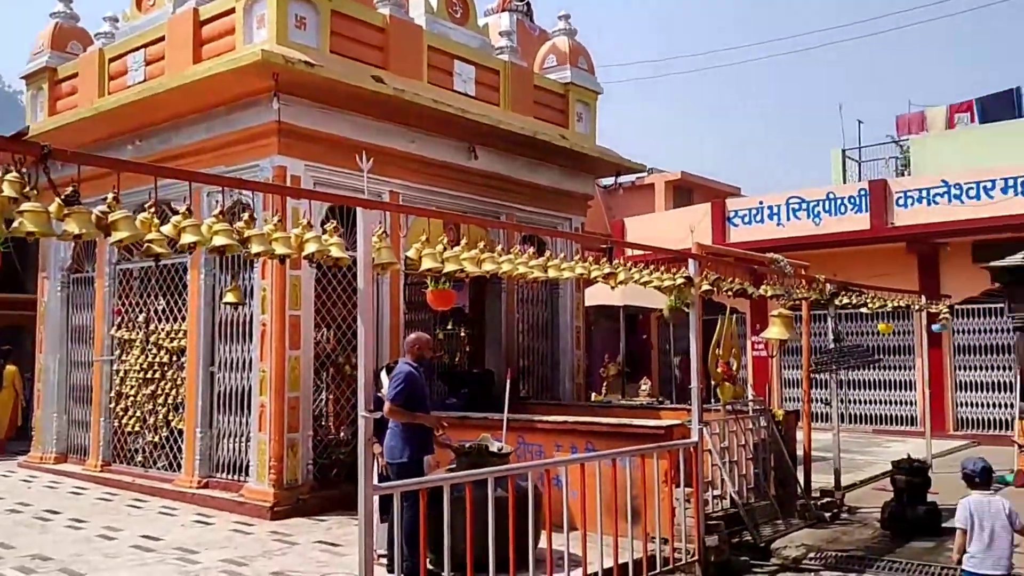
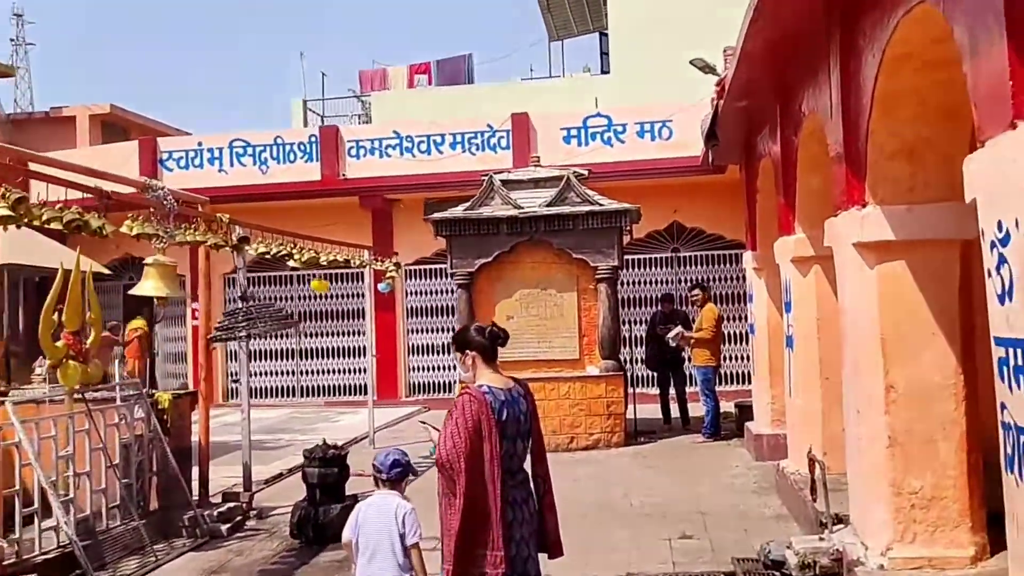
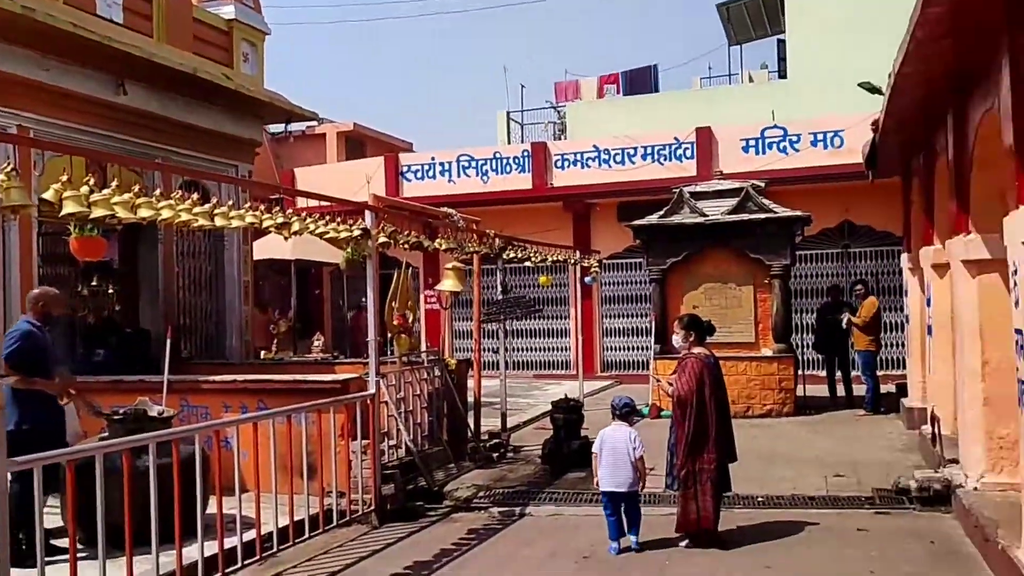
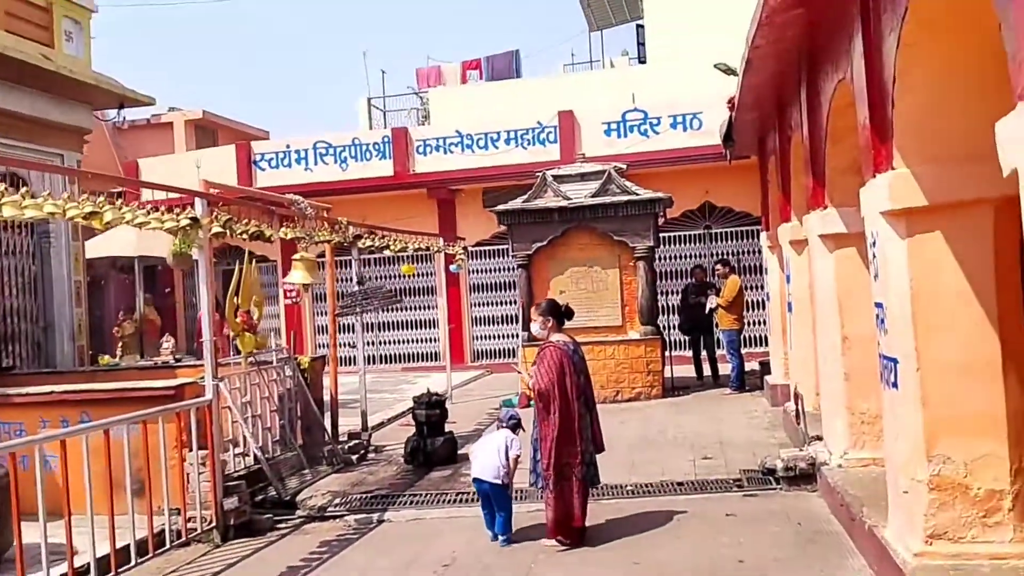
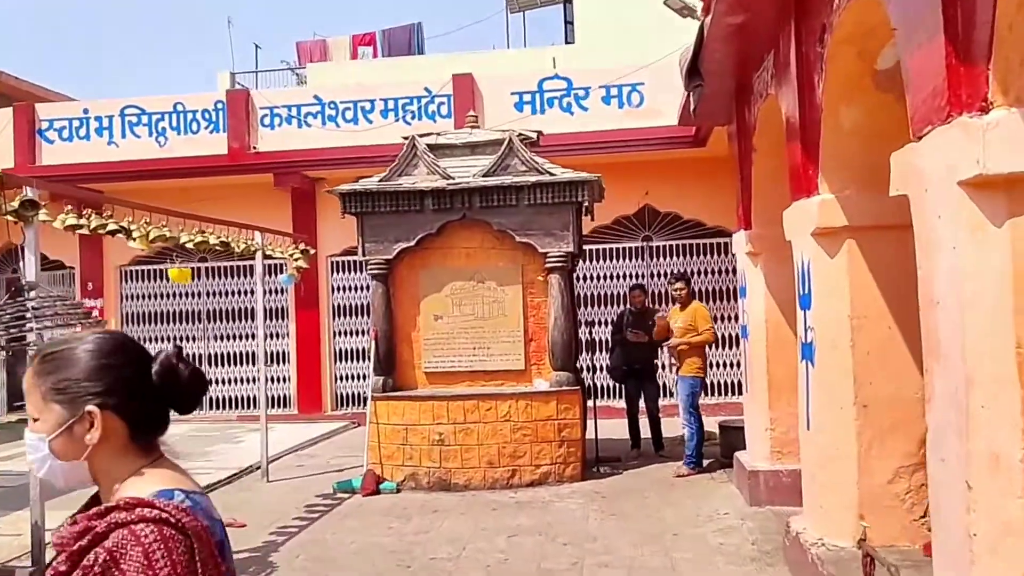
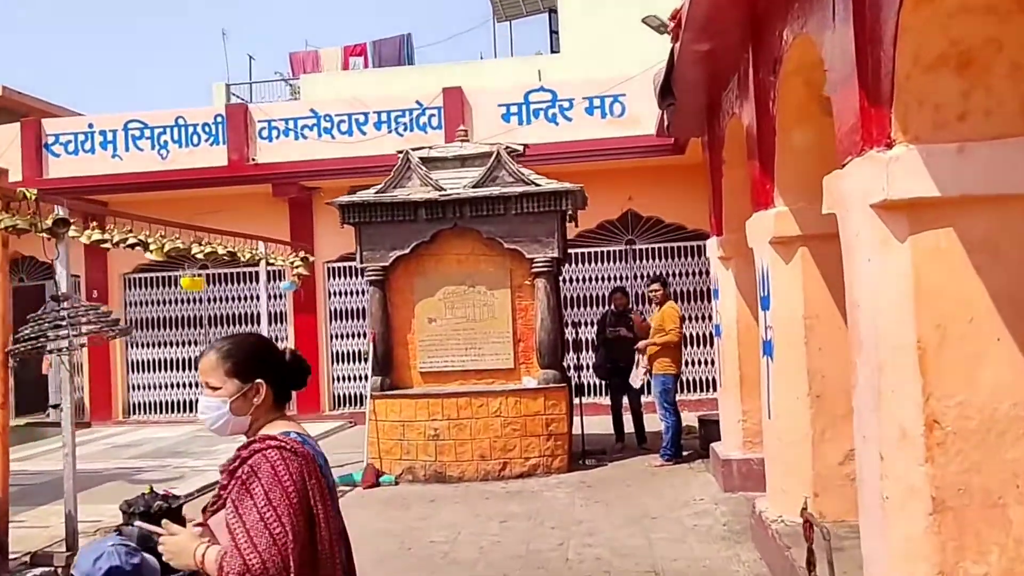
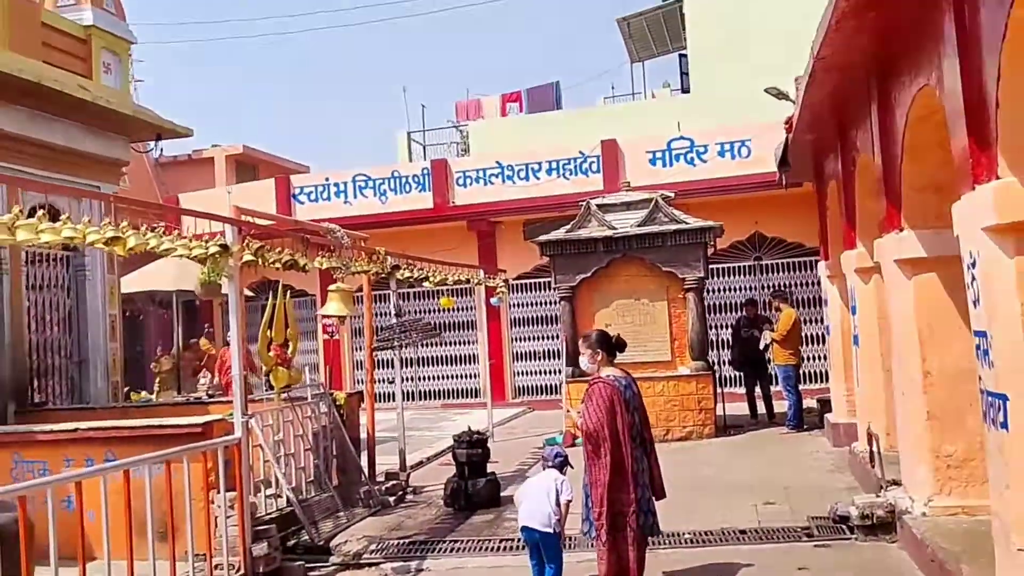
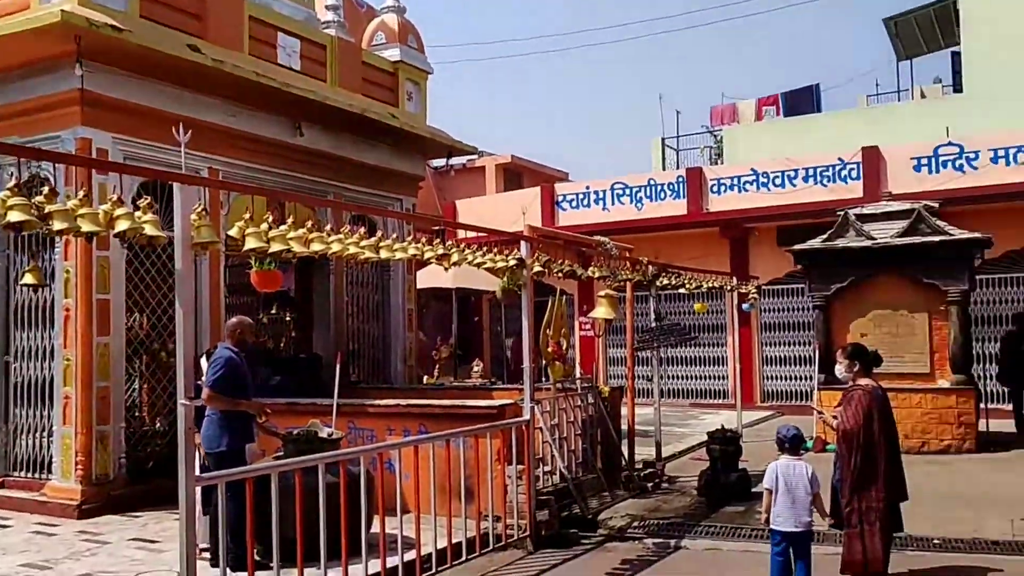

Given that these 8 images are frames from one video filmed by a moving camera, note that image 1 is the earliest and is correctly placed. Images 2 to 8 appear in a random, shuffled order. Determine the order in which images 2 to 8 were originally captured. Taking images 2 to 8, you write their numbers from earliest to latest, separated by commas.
8, 3, 4, 7, 2, 6, 5
